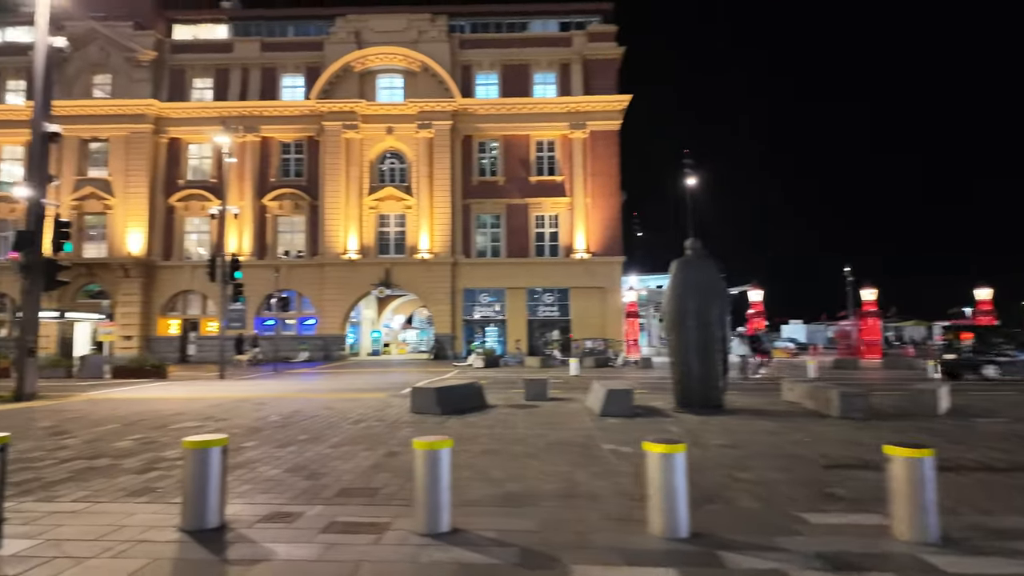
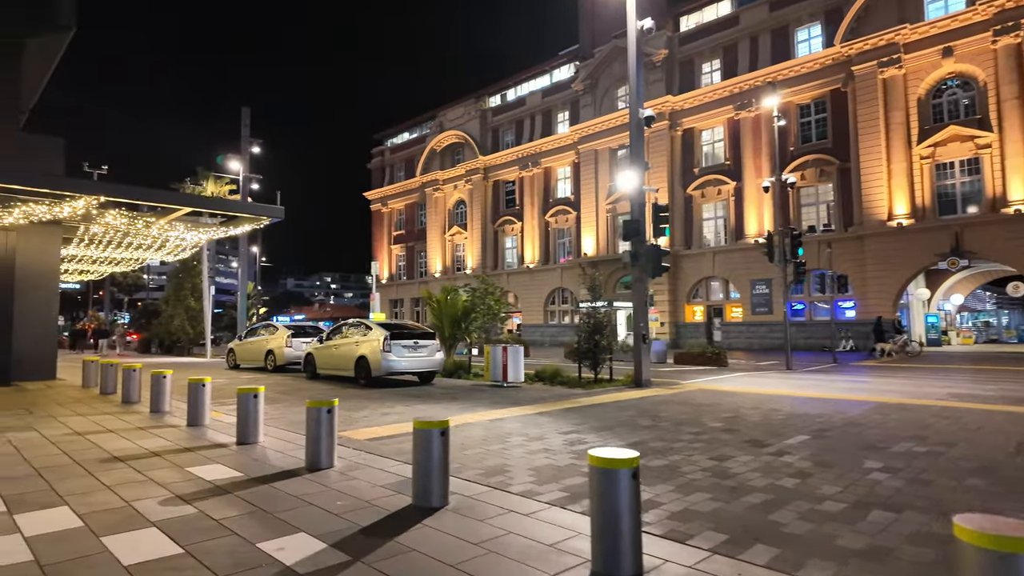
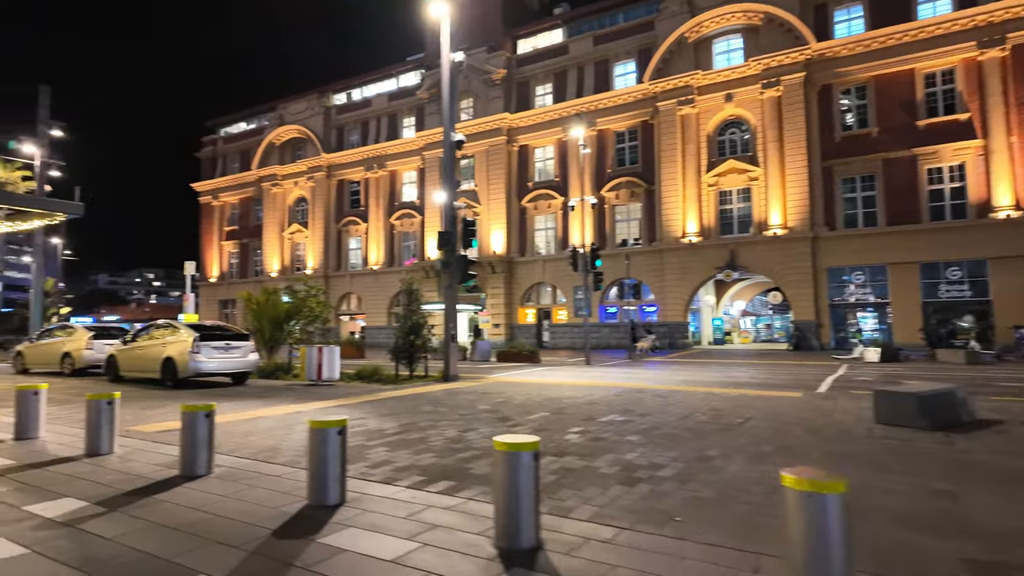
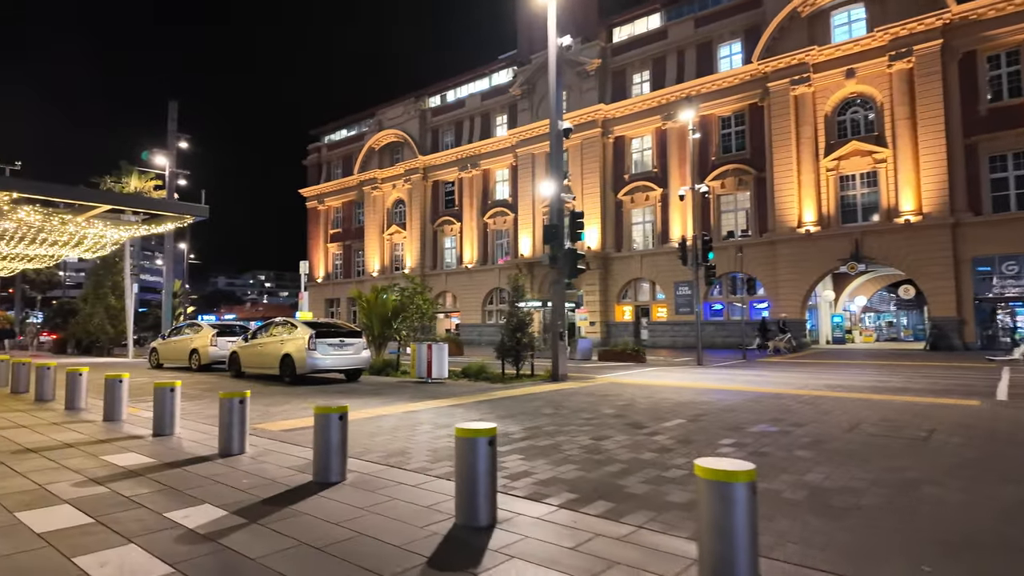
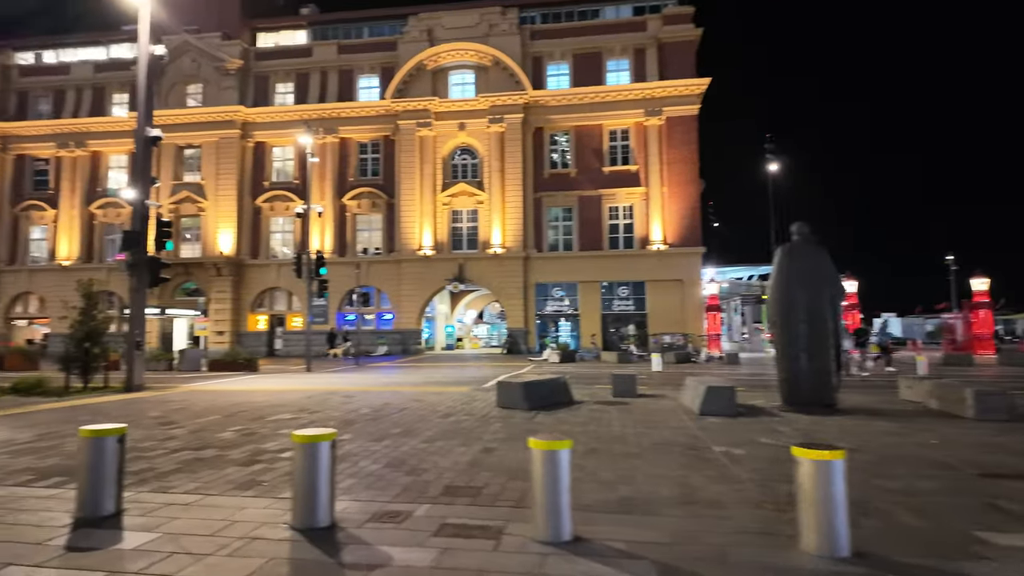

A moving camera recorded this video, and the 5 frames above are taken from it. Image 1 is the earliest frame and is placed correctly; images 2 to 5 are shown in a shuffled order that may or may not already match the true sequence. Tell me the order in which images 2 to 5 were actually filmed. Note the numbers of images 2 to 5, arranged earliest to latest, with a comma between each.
5, 3, 4, 2
